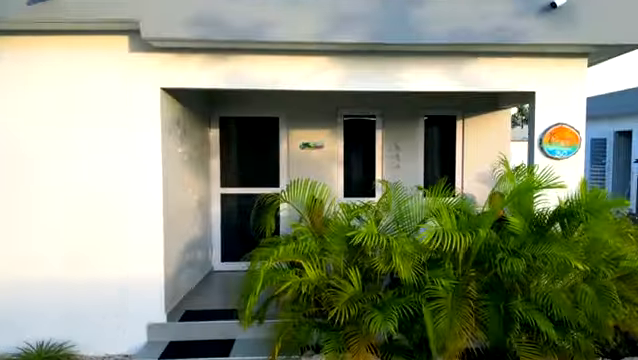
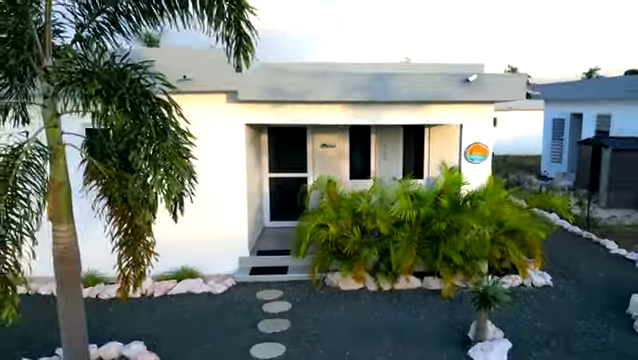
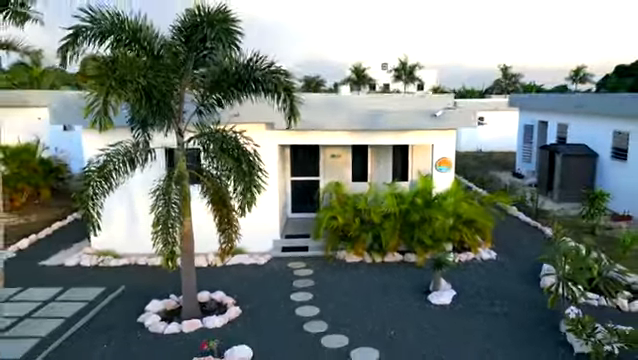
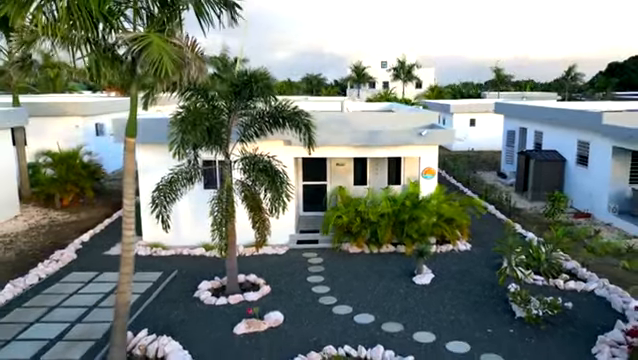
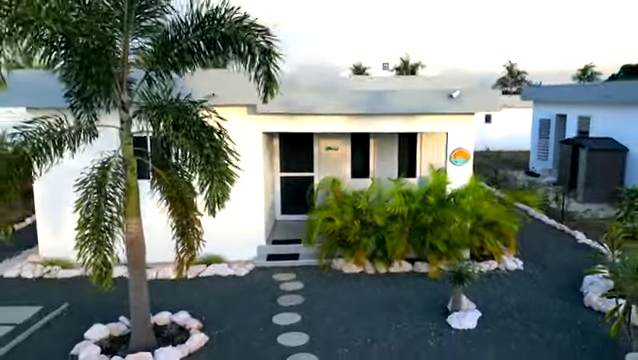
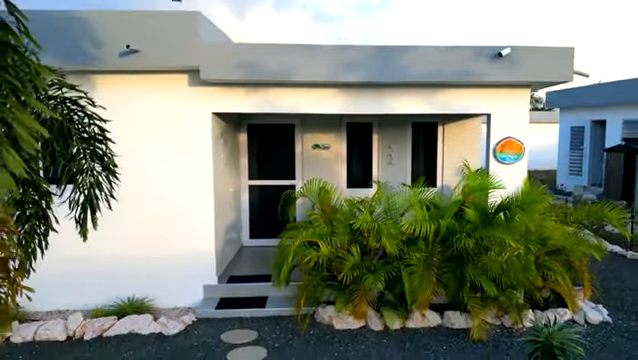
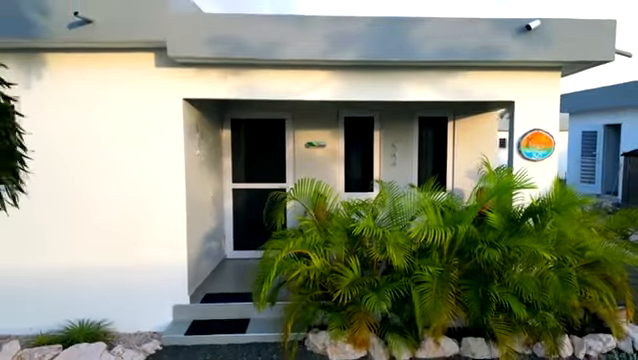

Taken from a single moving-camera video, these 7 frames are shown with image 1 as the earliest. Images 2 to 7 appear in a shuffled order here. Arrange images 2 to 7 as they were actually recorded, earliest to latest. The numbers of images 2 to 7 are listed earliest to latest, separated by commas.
7, 6, 2, 5, 3, 4
